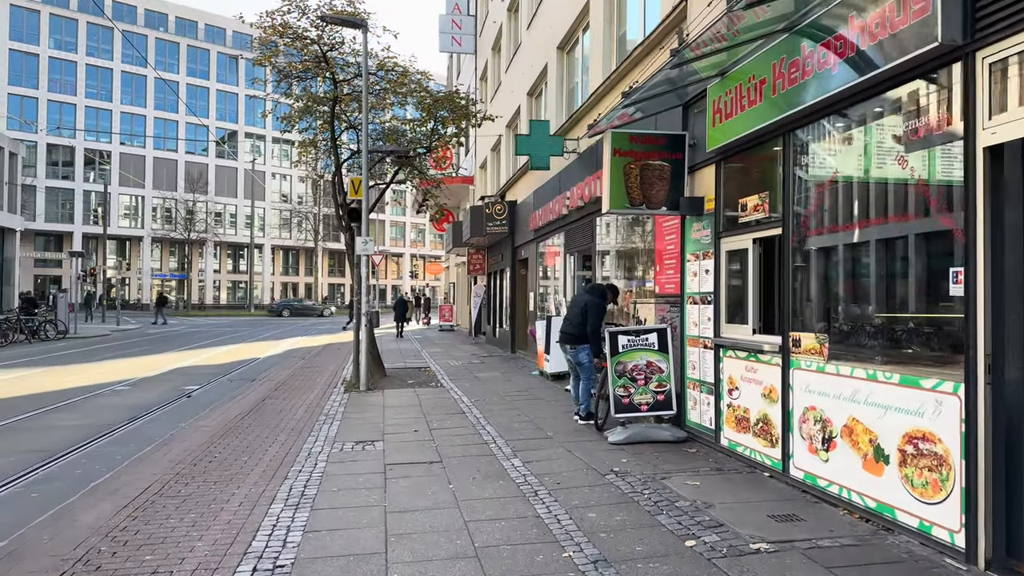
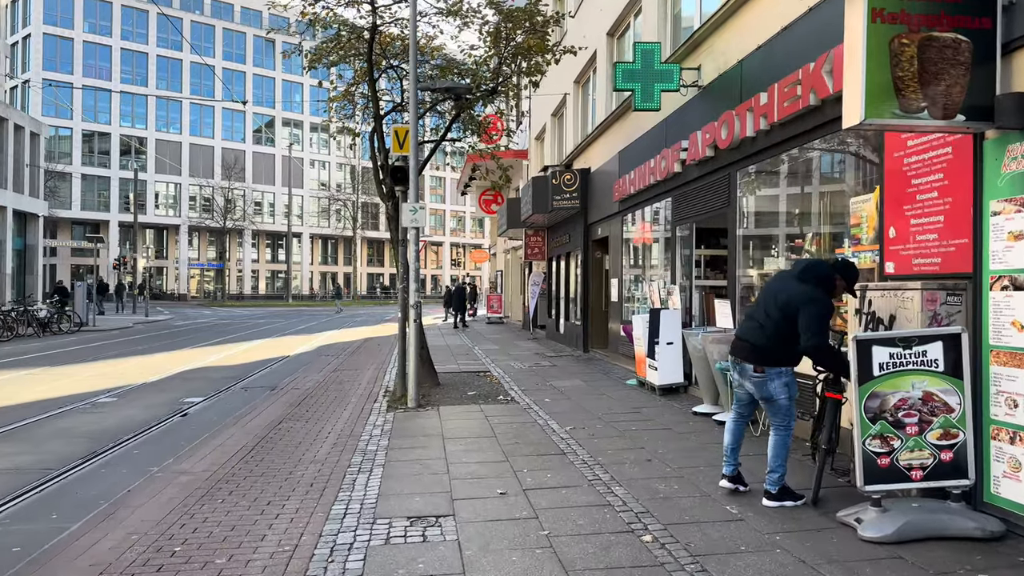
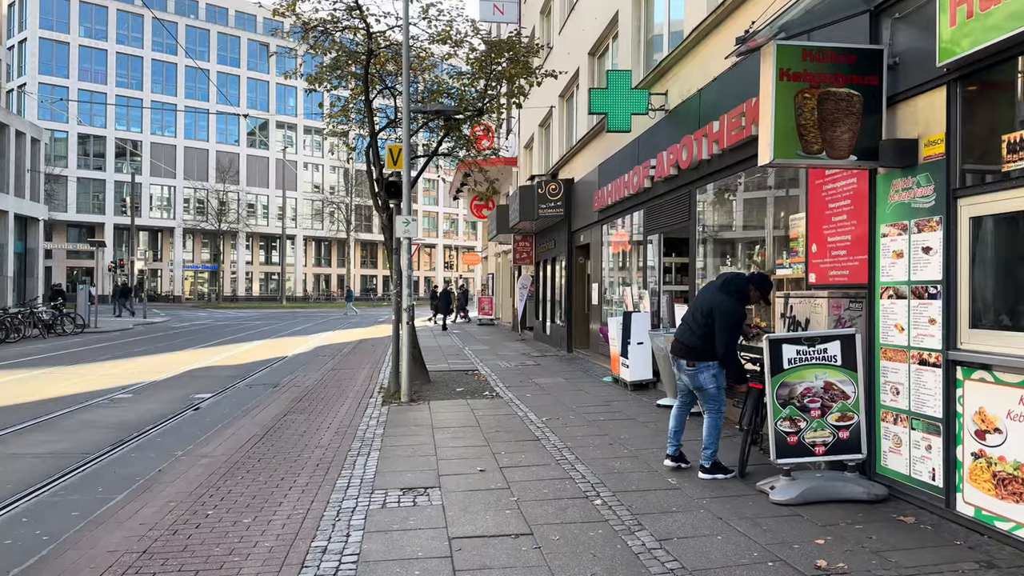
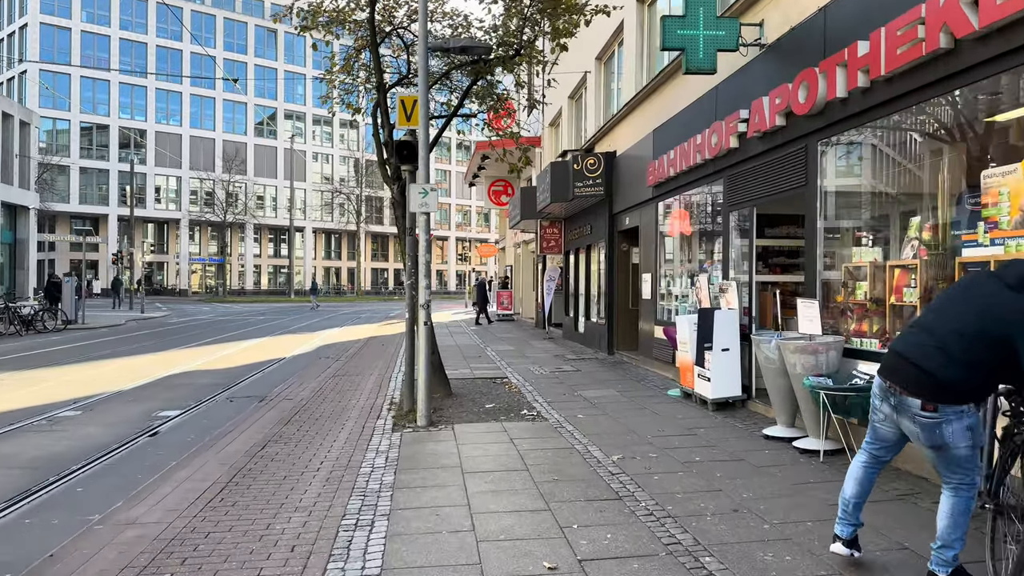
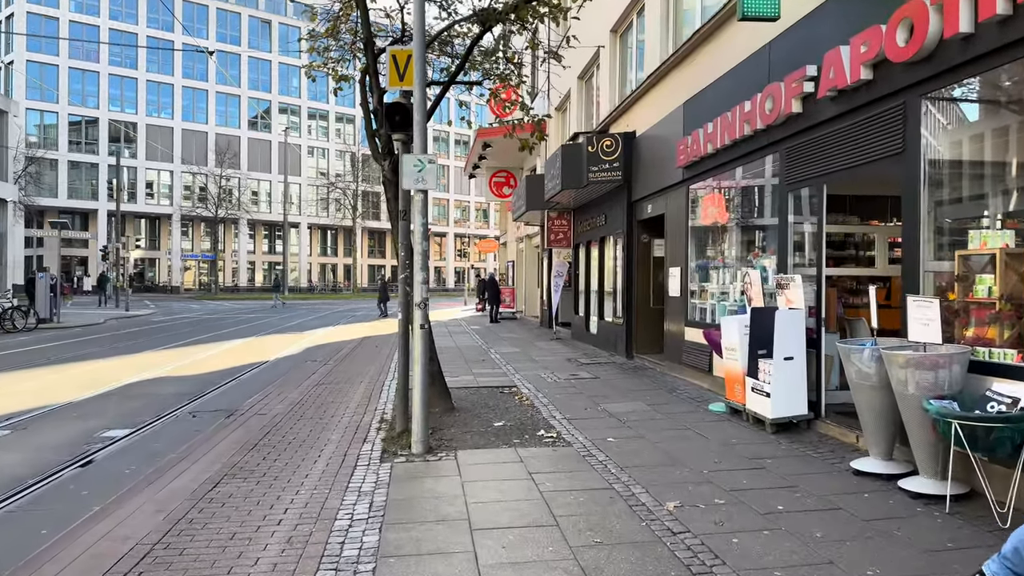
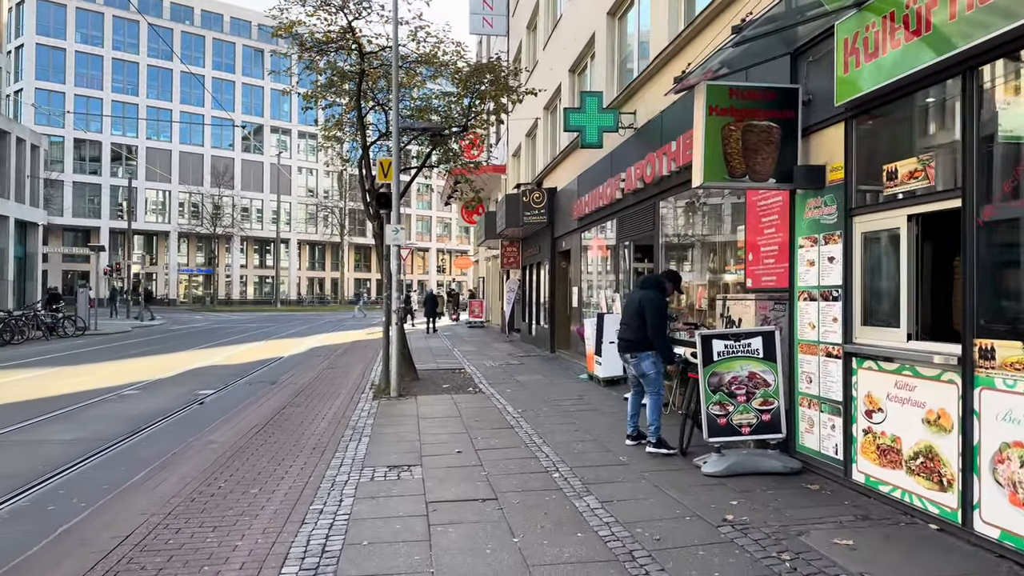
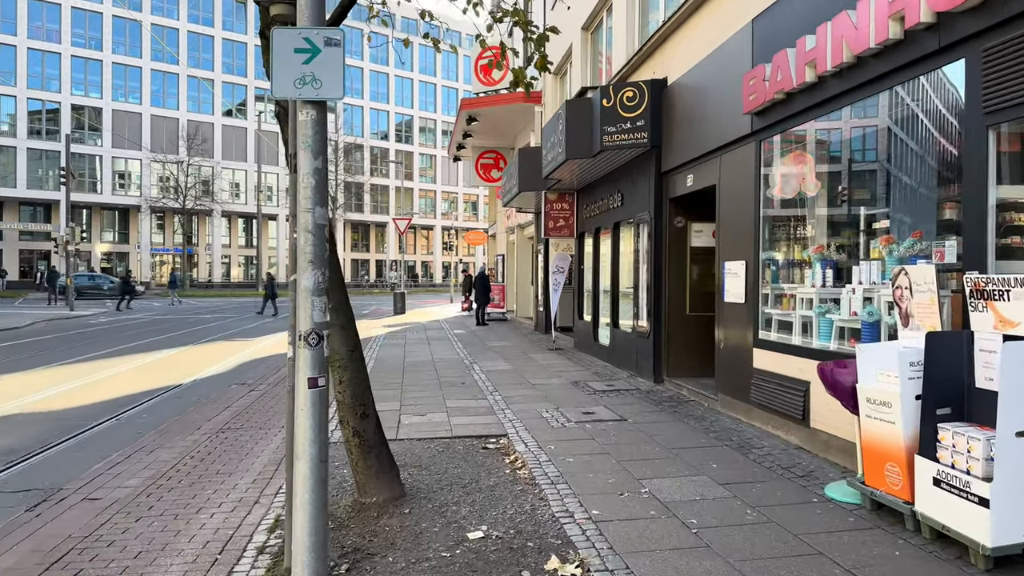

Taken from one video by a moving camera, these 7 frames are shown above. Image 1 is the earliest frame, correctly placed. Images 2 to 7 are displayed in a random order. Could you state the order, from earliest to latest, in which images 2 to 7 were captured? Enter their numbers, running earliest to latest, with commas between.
6, 3, 2, 4, 5, 7
